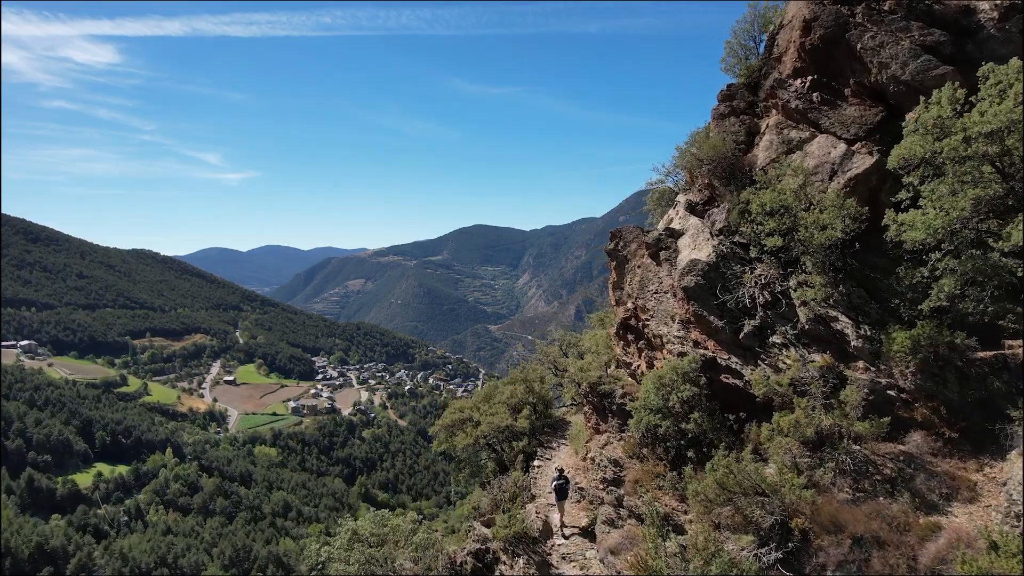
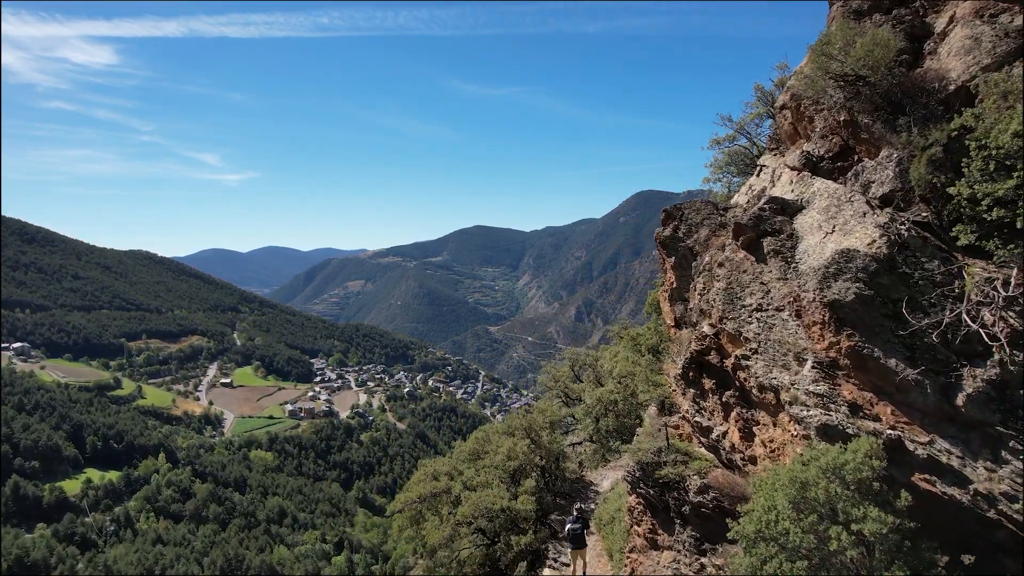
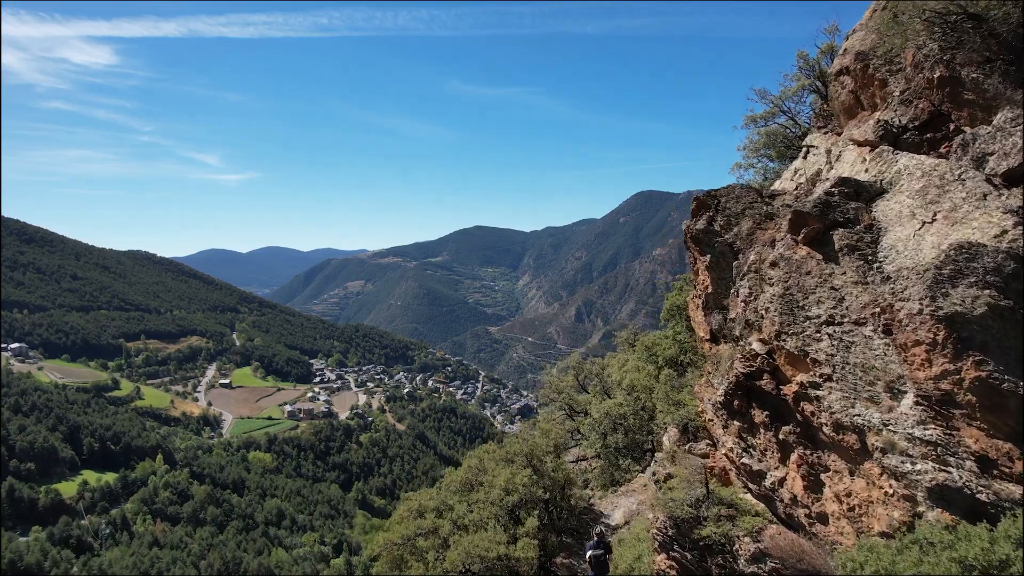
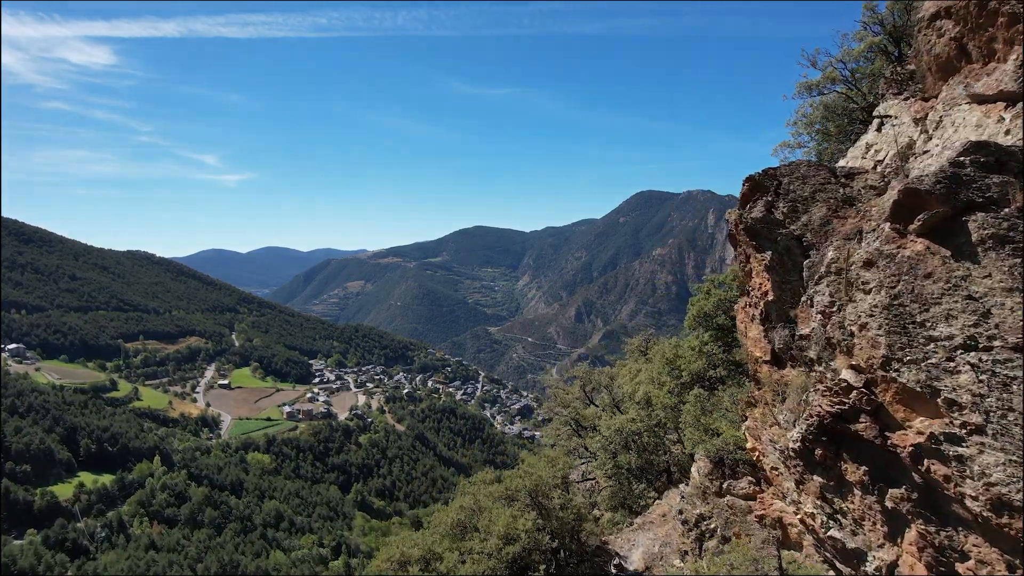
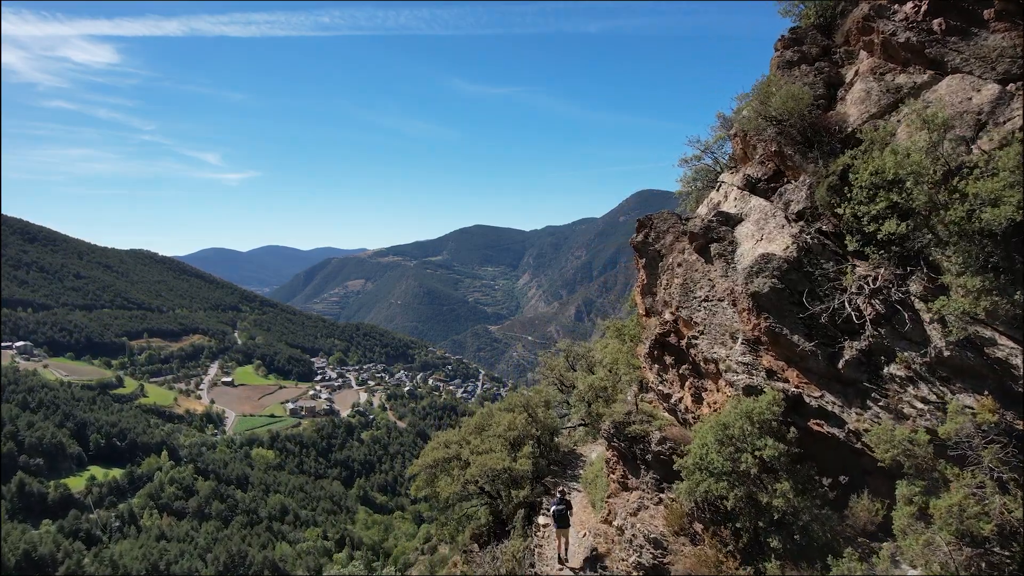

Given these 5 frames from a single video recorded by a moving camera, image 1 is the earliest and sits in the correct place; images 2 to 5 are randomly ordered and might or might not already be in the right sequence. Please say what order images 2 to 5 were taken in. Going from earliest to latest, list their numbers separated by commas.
5, 2, 3, 4
